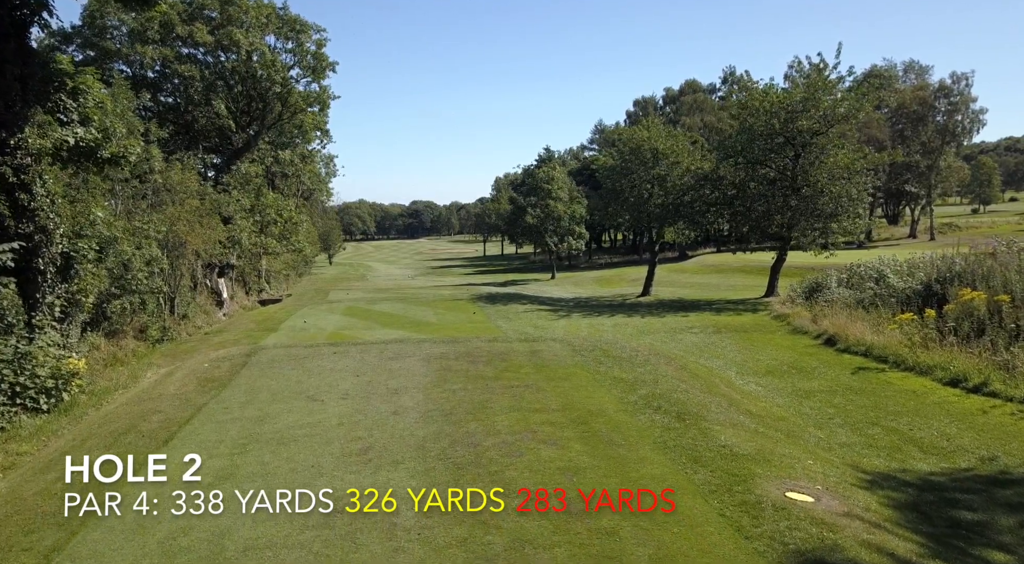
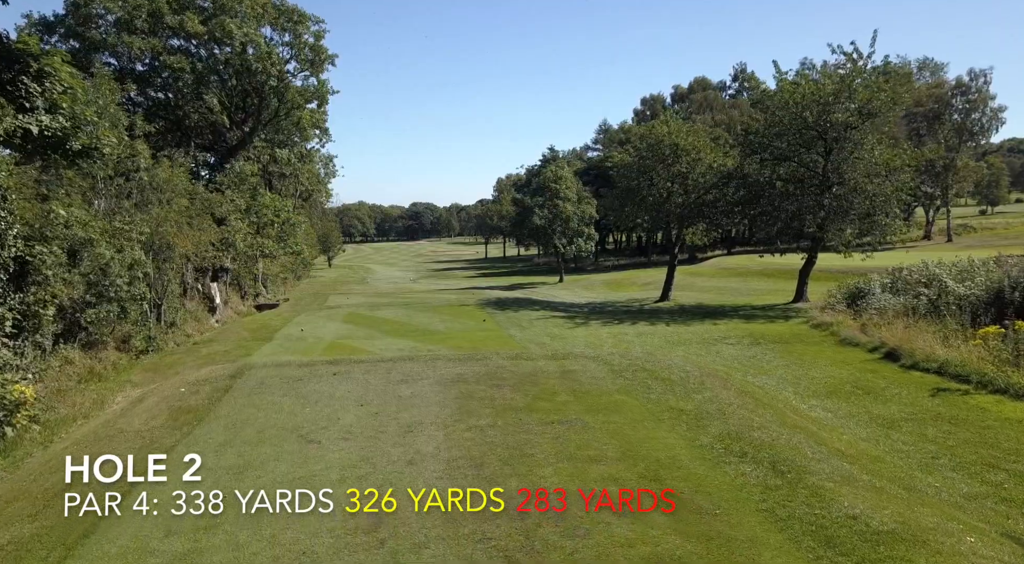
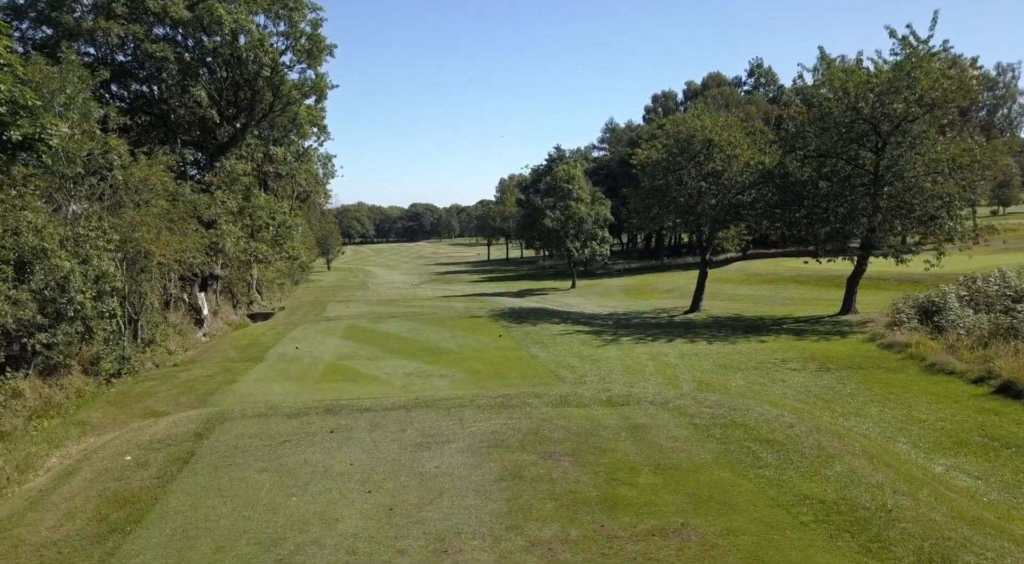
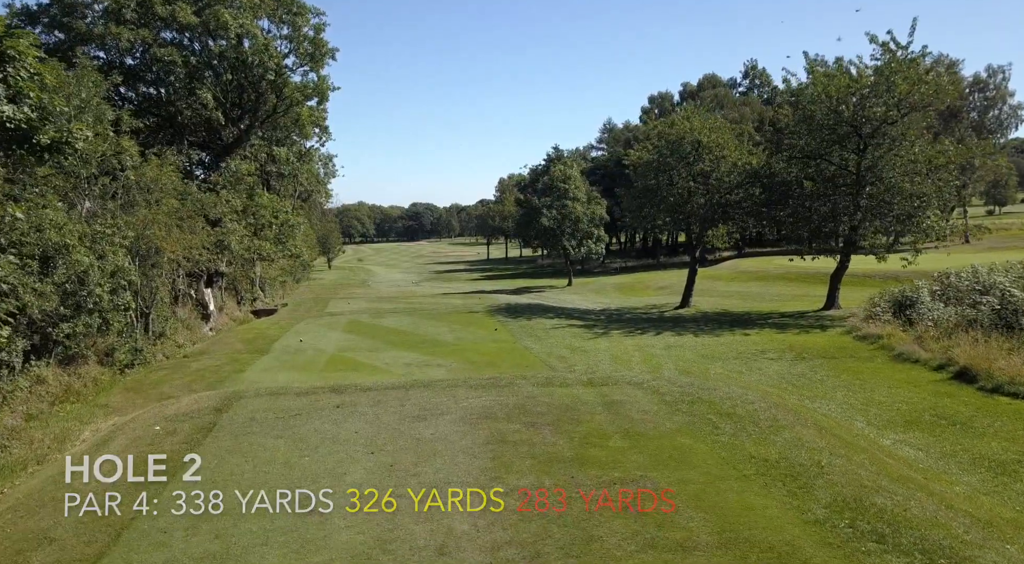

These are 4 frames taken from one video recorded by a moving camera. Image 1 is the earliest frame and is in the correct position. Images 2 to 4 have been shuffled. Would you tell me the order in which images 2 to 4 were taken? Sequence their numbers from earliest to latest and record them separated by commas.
2, 4, 3
